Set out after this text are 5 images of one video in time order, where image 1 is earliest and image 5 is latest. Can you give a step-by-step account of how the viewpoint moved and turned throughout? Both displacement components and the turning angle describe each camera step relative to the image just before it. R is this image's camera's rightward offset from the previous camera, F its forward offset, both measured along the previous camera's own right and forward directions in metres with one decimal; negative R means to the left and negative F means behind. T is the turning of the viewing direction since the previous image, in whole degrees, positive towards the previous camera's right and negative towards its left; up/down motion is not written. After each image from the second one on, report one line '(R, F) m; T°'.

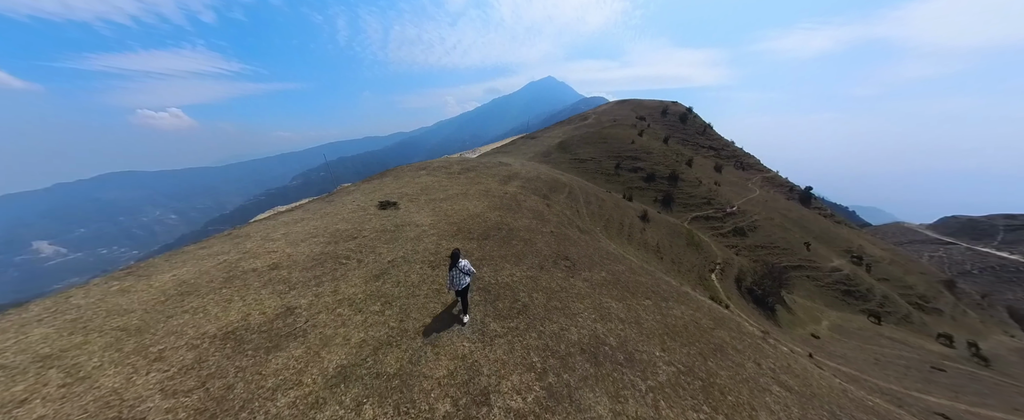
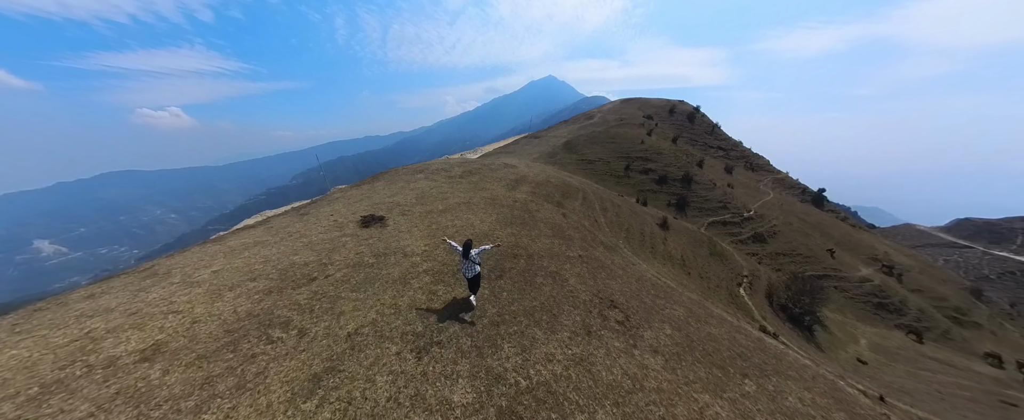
(-1.4, +5.6) m; 0°
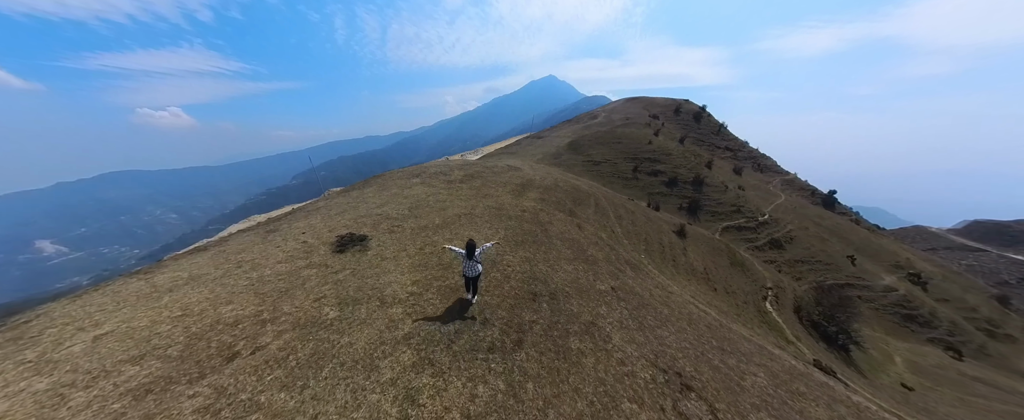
(-0.9, +4.4) m; 0°
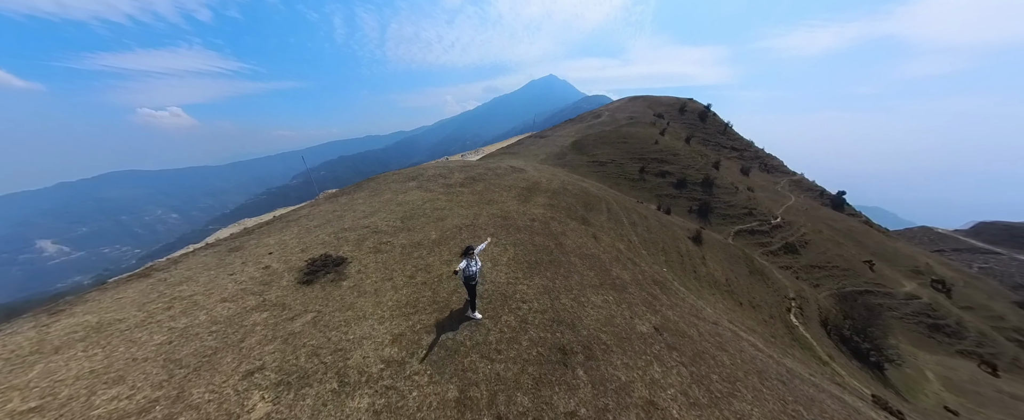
(-0.8, +3.5) m; 0°
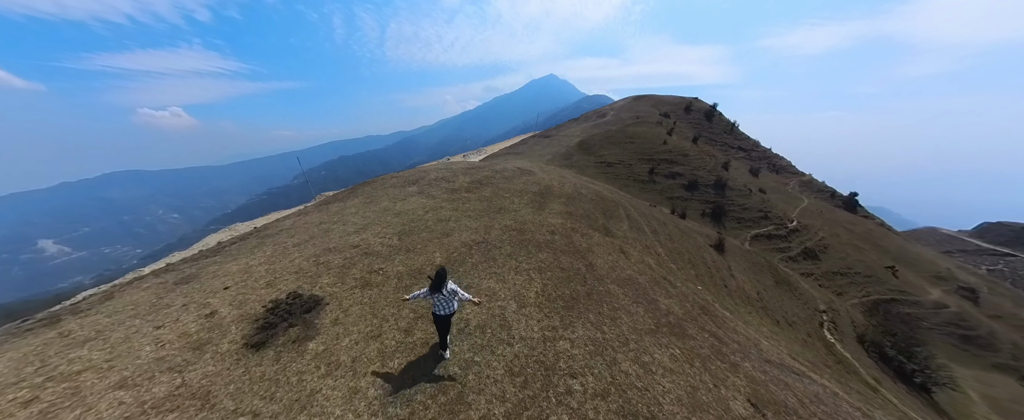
(-1.4, +3.7) m; 0°
